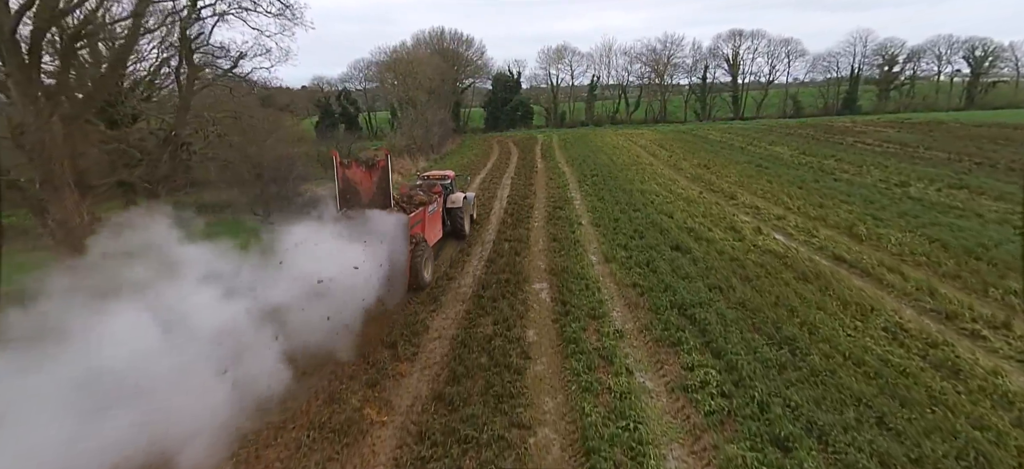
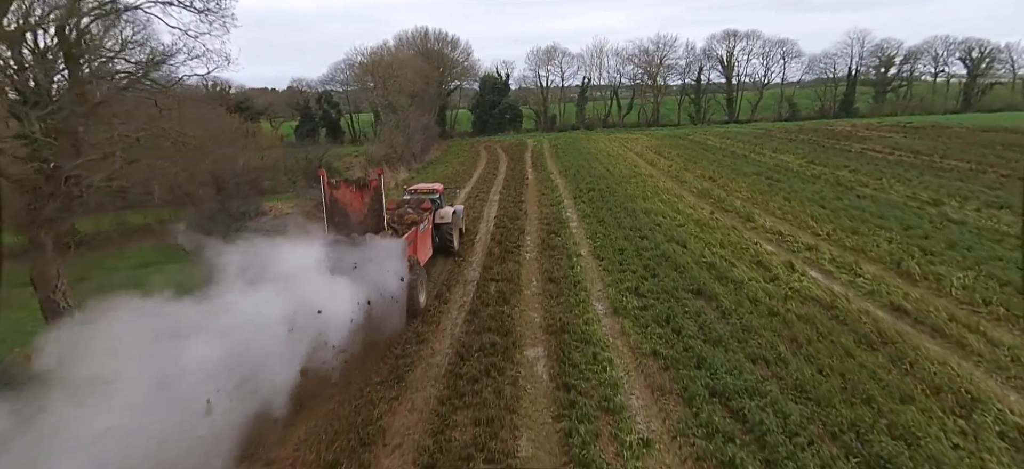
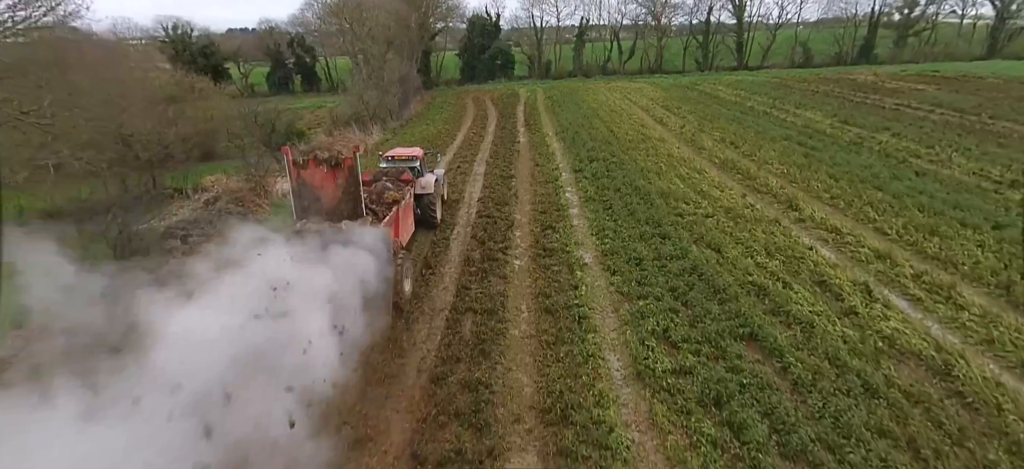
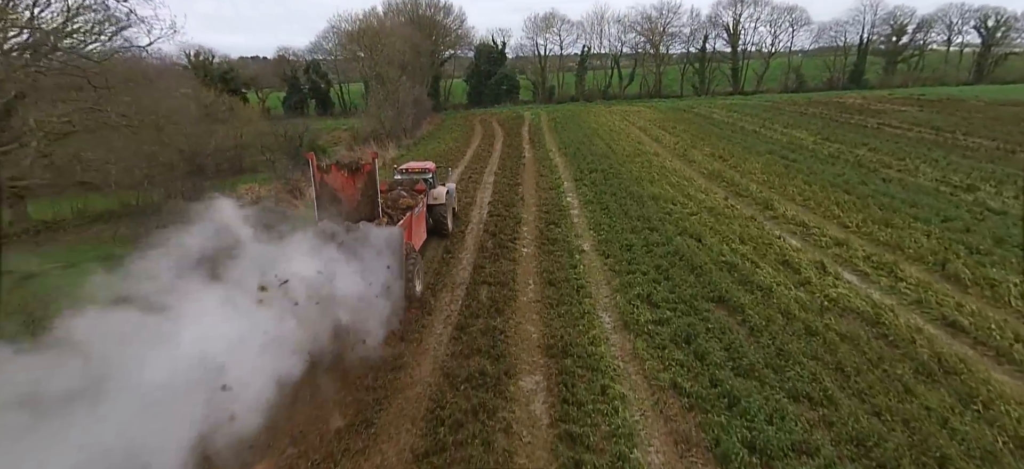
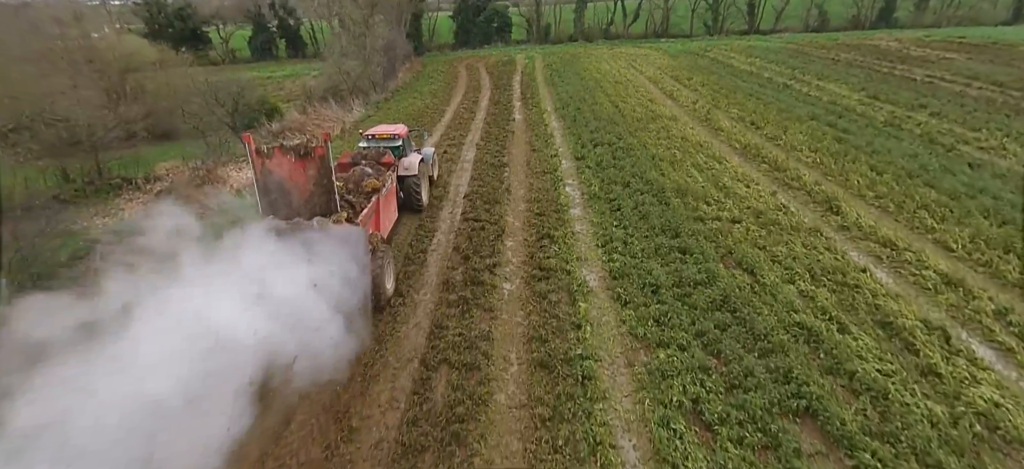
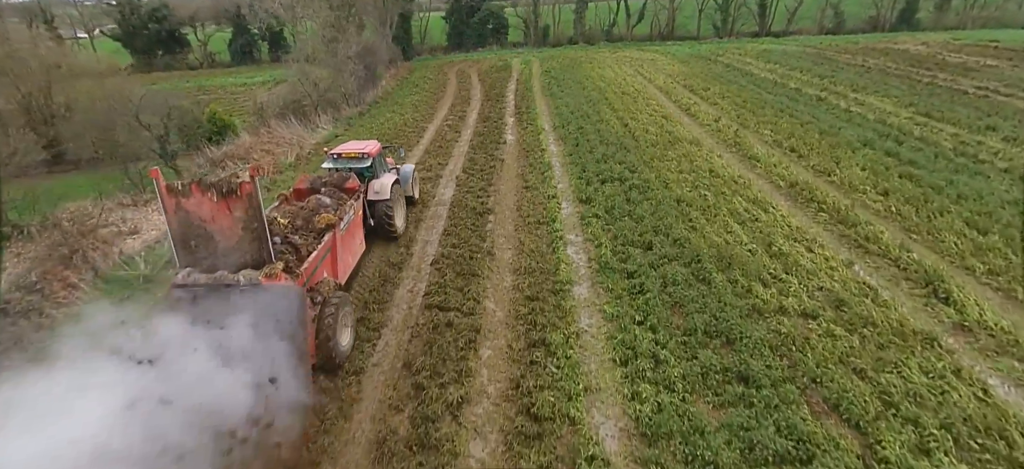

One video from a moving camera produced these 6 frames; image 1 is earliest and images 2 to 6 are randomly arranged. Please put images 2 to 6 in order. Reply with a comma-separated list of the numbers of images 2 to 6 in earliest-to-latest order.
2, 4, 3, 5, 6
